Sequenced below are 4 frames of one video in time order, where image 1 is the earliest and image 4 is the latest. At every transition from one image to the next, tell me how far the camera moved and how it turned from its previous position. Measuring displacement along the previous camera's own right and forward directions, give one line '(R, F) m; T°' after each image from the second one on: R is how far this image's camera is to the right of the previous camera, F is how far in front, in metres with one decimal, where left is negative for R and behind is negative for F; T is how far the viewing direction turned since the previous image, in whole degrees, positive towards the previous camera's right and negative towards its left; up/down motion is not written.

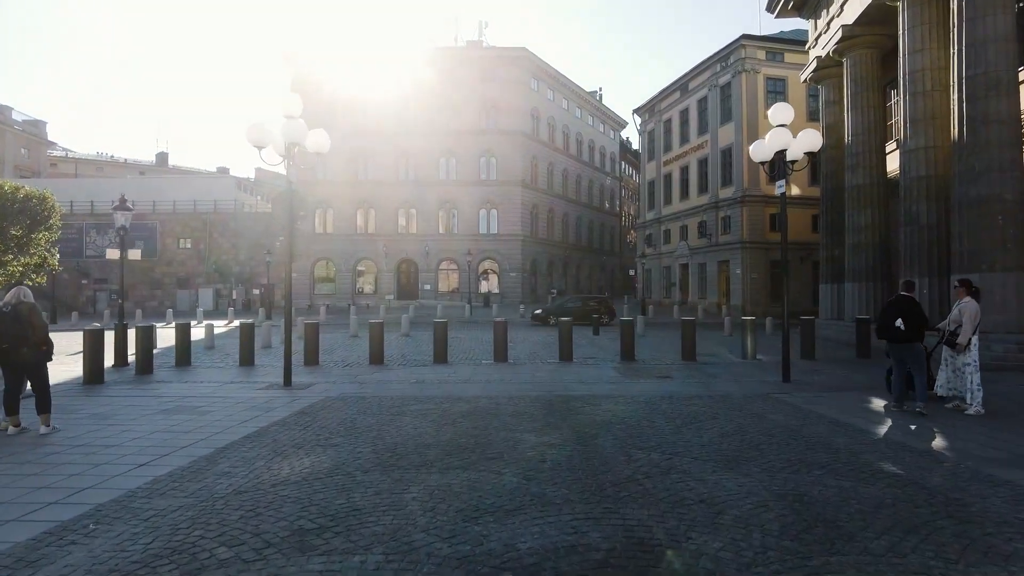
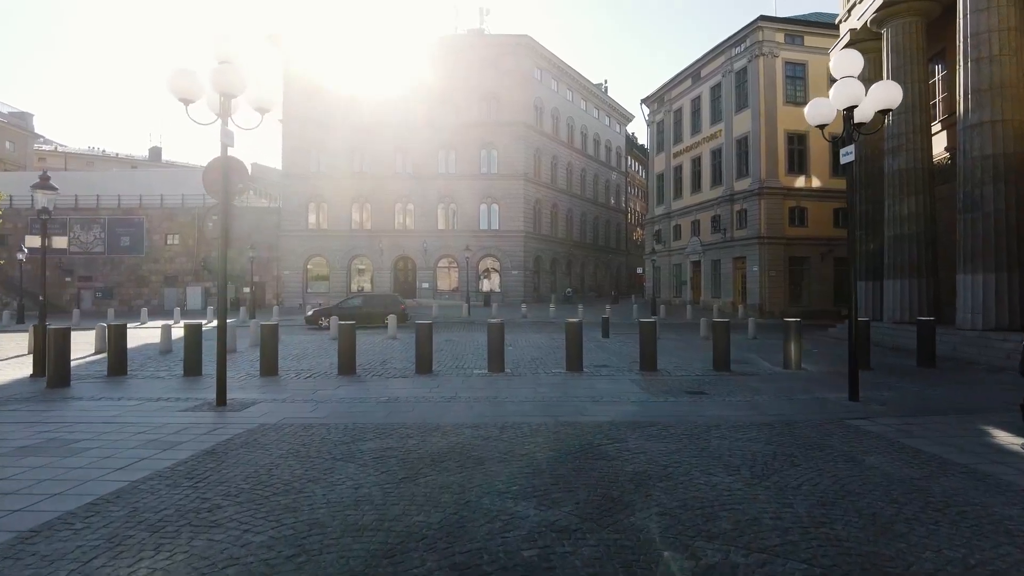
(+0.1, +2.3) m; 0°
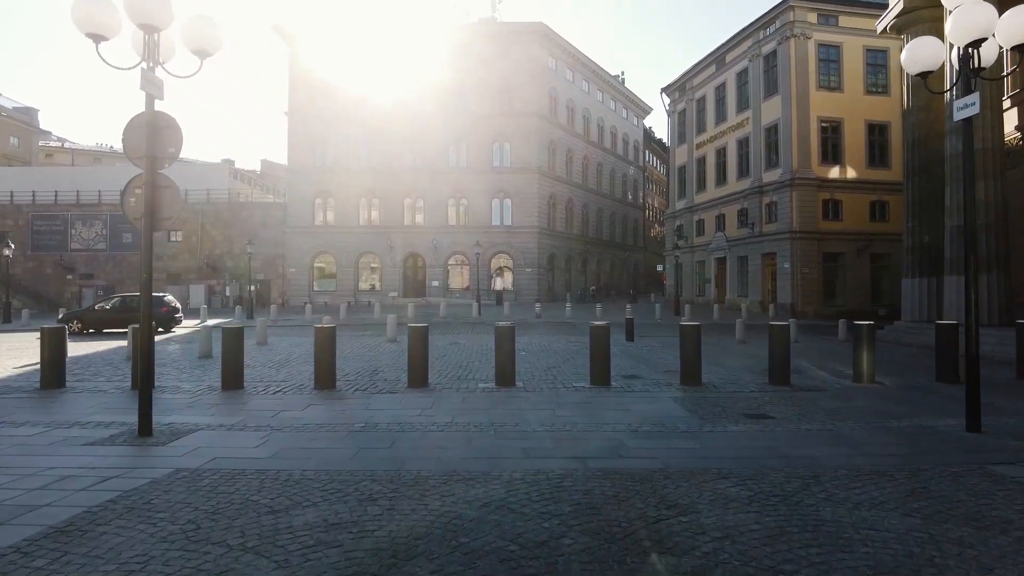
(0.0, +2.0) m; -1°
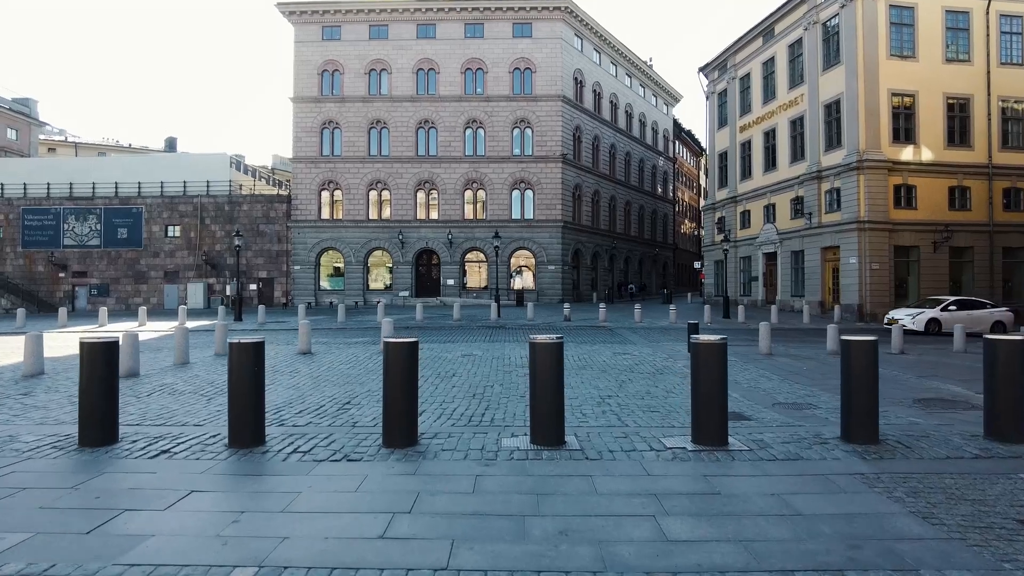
(-0.3, +3.9) m; -2°
